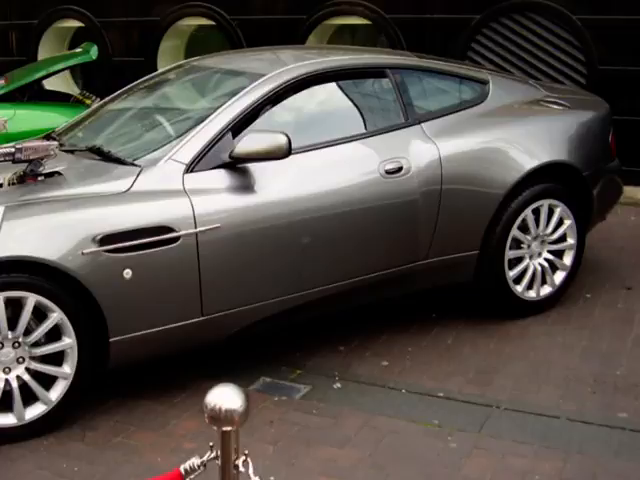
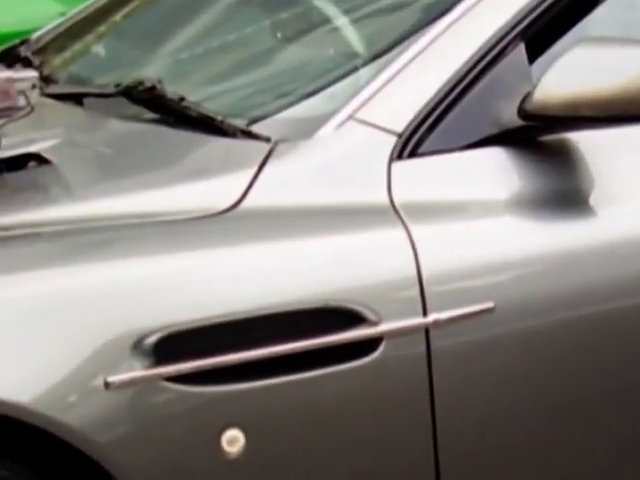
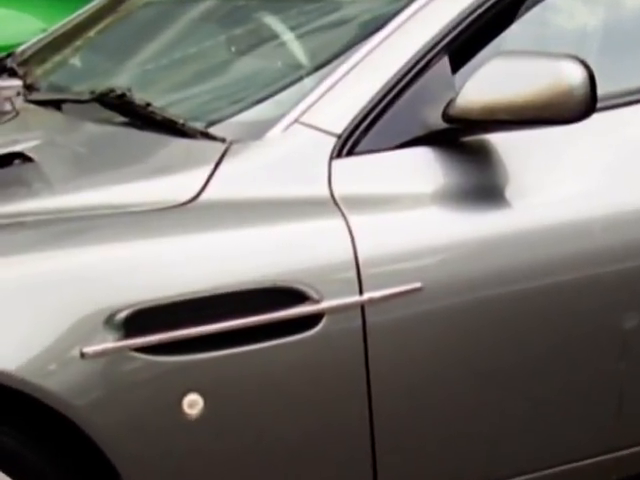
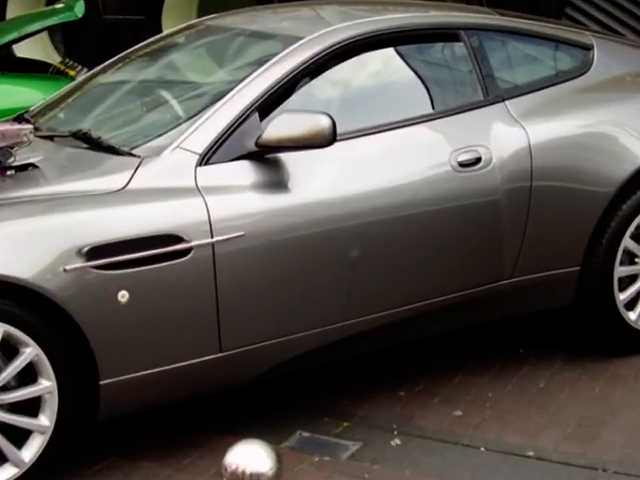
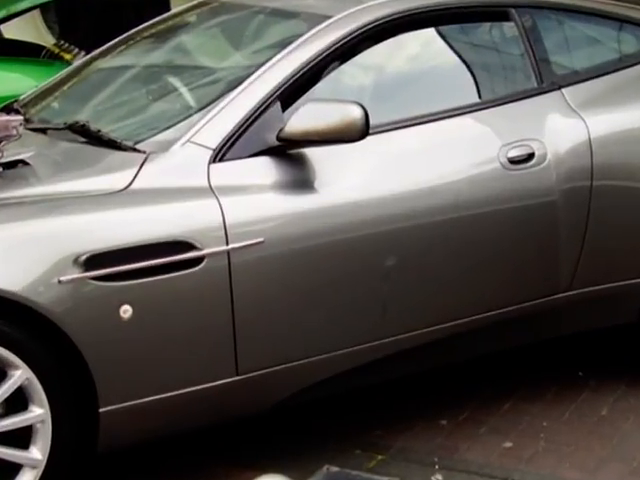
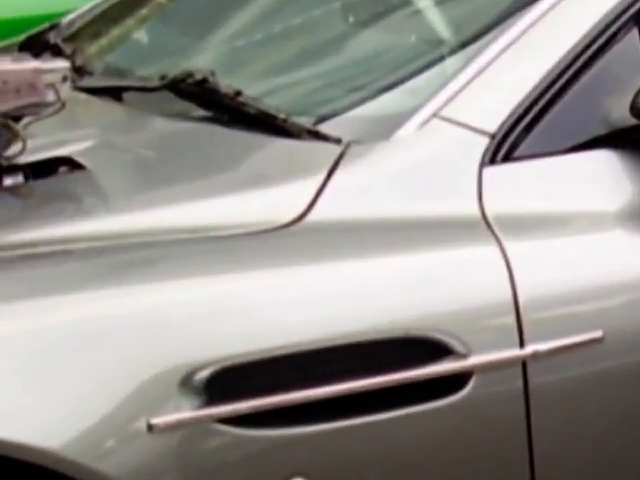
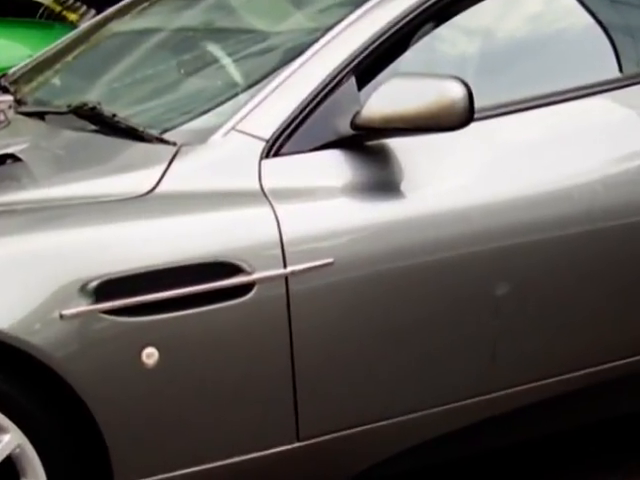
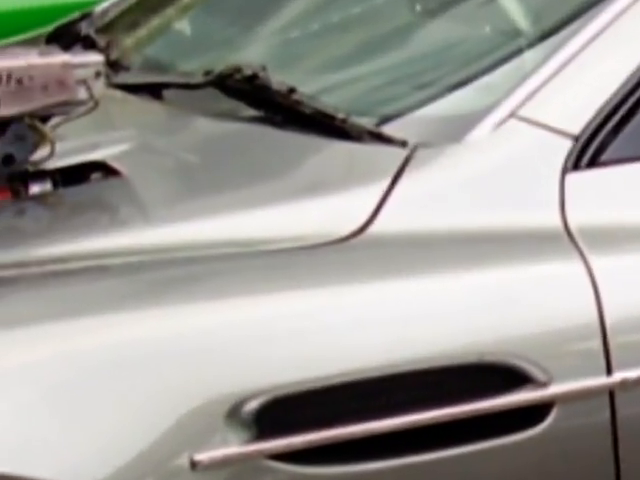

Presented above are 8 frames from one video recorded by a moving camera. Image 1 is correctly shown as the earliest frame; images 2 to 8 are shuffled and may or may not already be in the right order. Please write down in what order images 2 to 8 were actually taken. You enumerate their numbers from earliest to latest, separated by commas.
4, 5, 7, 3, 2, 6, 8
